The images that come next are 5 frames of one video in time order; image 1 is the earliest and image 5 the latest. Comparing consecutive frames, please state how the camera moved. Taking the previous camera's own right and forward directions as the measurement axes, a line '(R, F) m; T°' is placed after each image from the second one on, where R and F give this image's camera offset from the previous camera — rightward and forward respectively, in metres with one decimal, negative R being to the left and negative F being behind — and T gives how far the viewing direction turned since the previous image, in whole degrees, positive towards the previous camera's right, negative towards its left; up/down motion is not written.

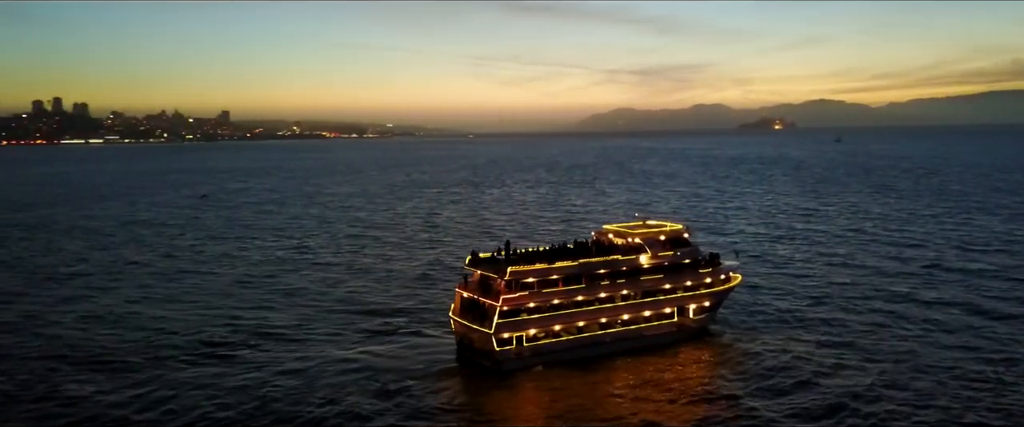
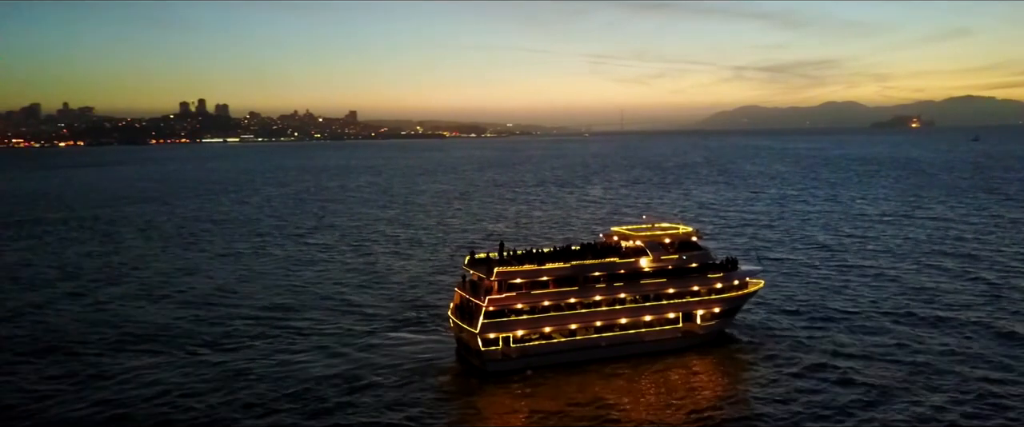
(+7.3, +0.5) m; -10°
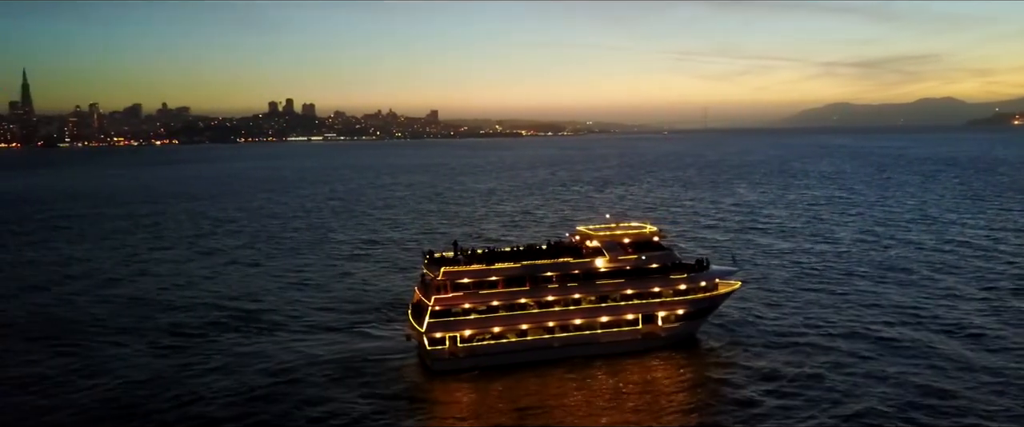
(+7.4, +0.5) m; -7°
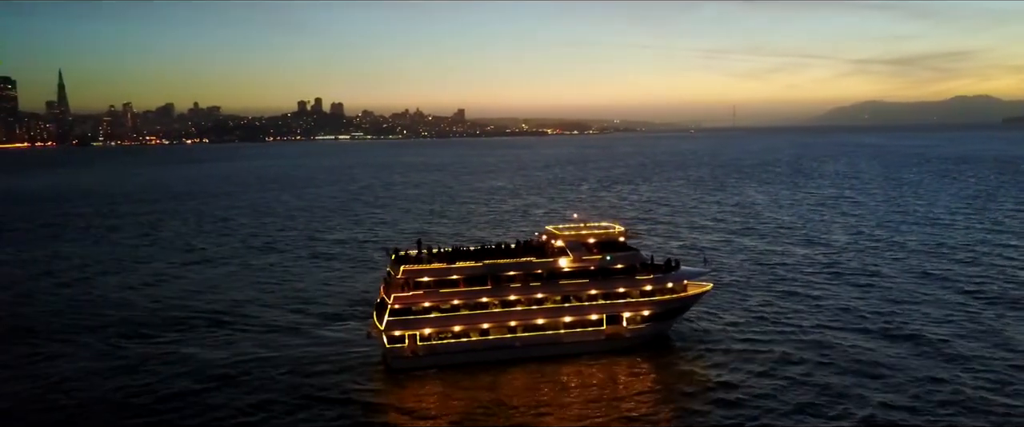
(+3.8, +0.2) m; -3°
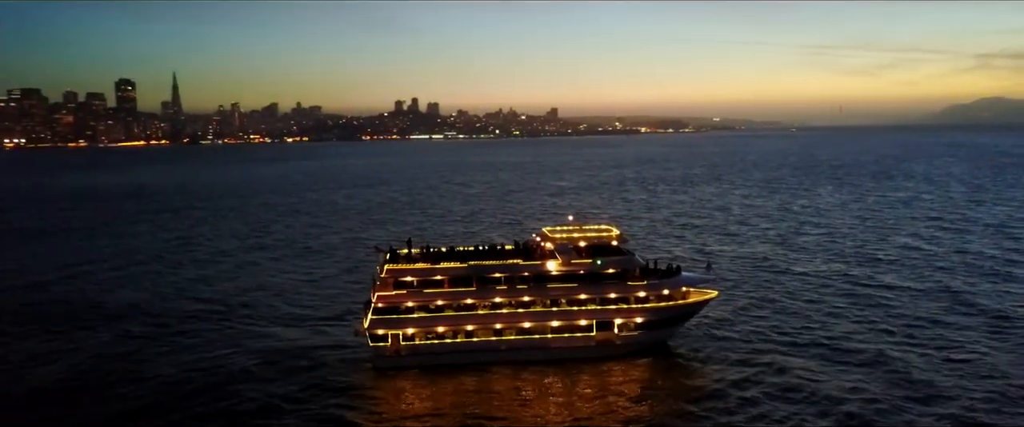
(+6.0, +1.2) m; -8°
